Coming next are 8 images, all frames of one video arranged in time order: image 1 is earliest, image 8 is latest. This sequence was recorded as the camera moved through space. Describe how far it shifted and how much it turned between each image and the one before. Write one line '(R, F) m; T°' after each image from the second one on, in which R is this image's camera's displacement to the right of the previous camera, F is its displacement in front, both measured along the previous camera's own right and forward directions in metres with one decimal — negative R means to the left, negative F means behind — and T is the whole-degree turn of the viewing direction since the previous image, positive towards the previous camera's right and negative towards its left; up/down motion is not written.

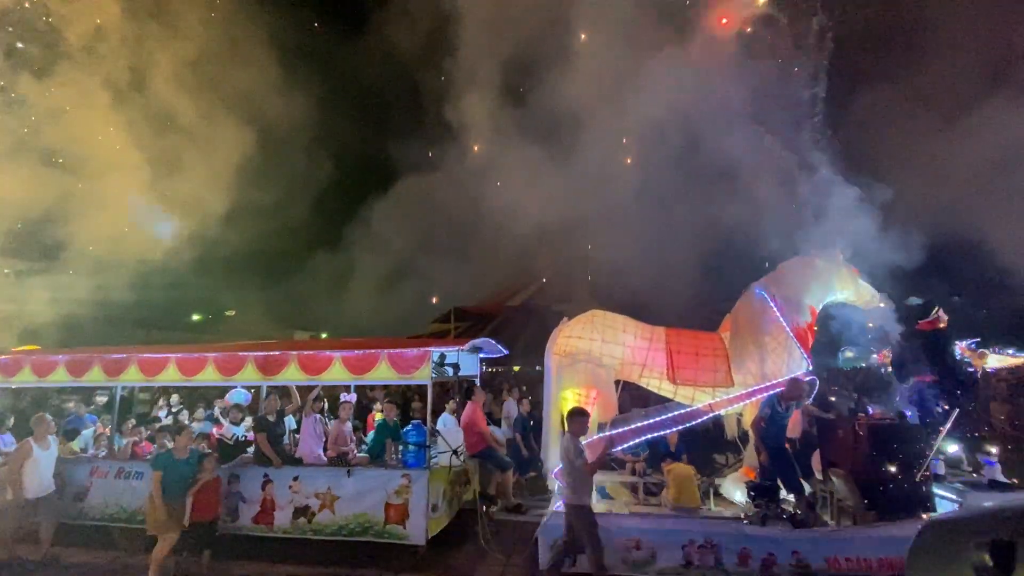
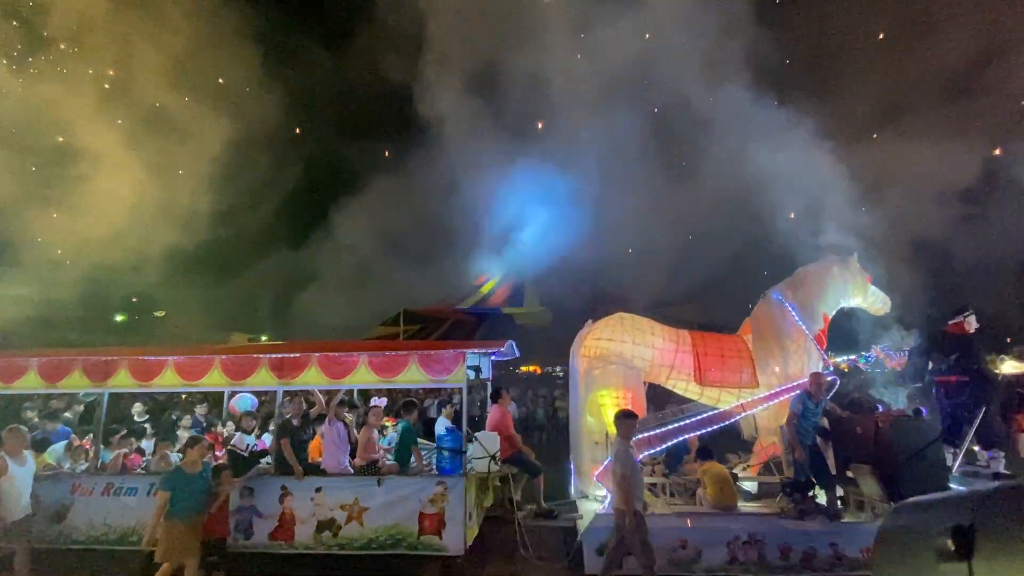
(-1.1, +0.2) m; +6°
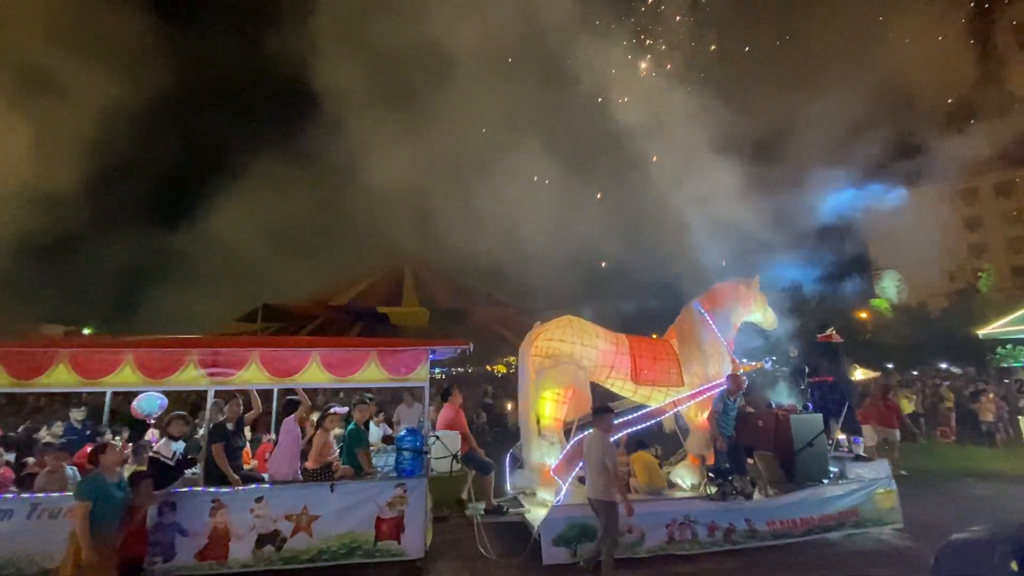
(-1.1, +0.1) m; +14°
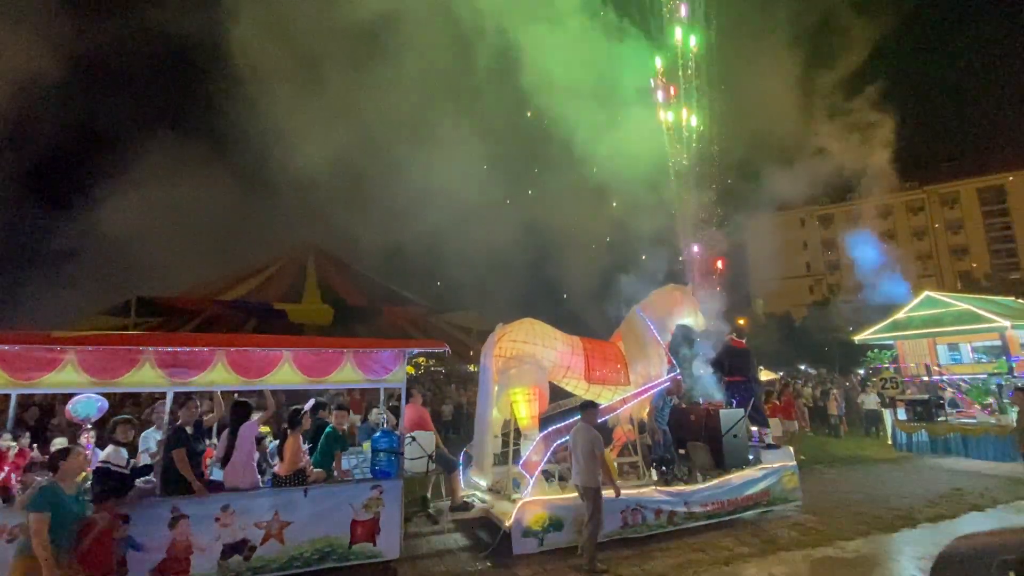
(-0.9, -0.2) m; +11°
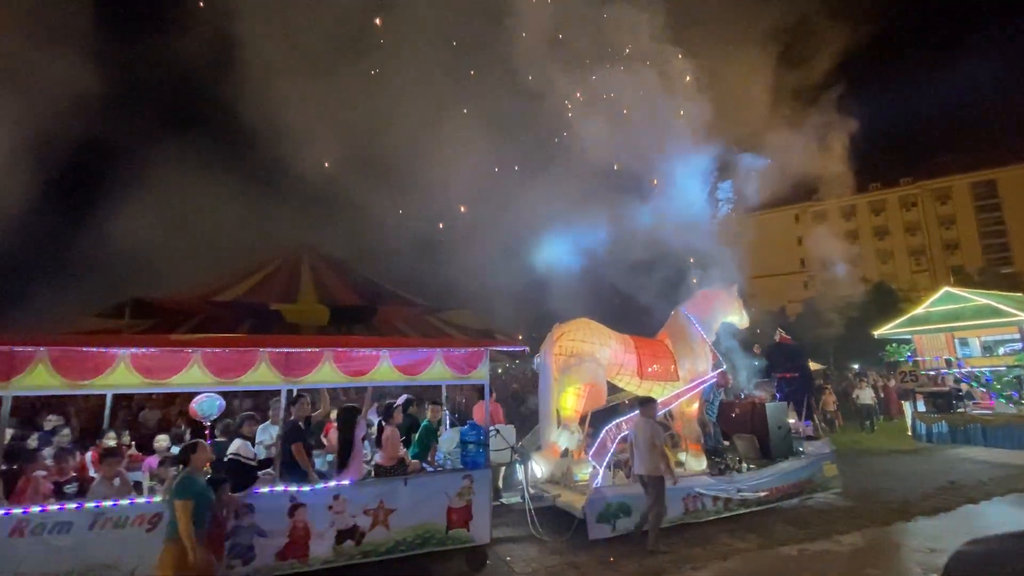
(-1.0, -0.4) m; +1°
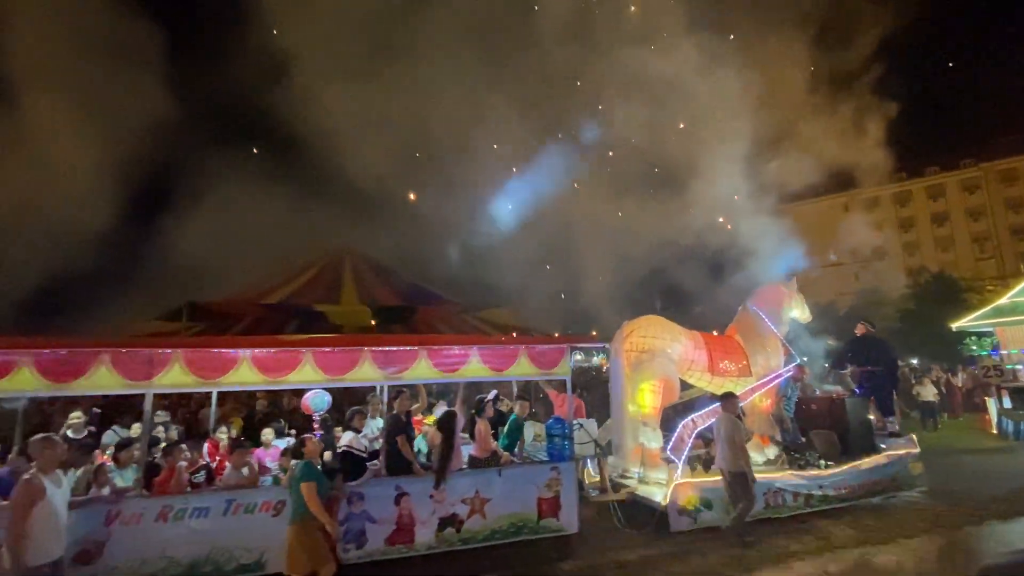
(-0.6, -0.2) m; -4°
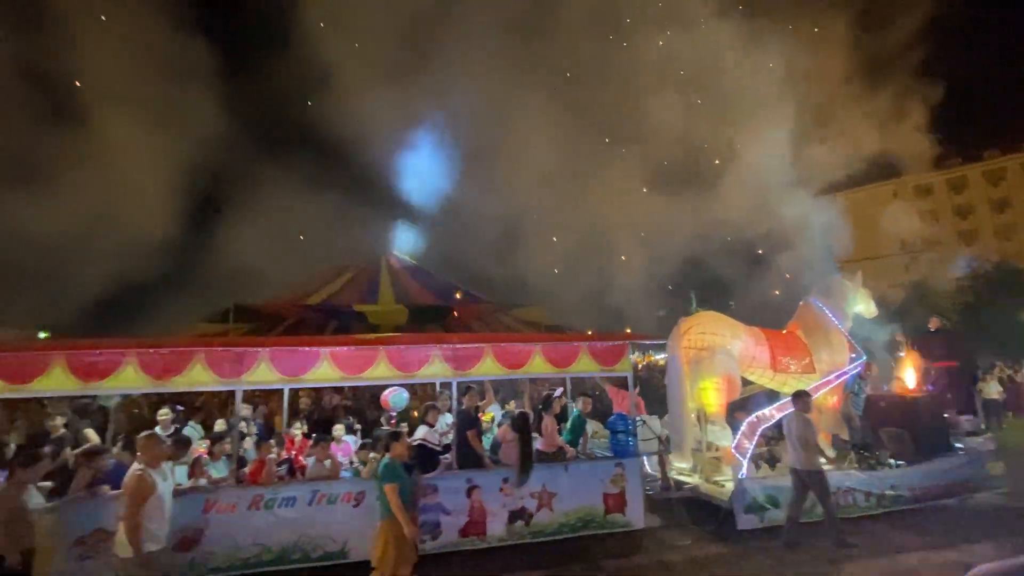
(-0.4, -0.1) m; -4°
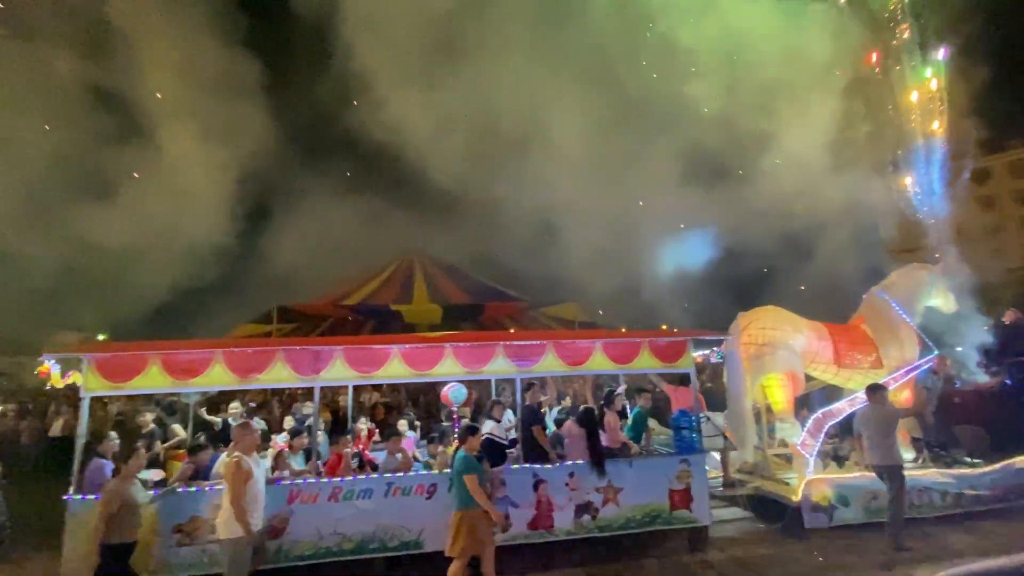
(-0.4, -0.1) m; -4°
